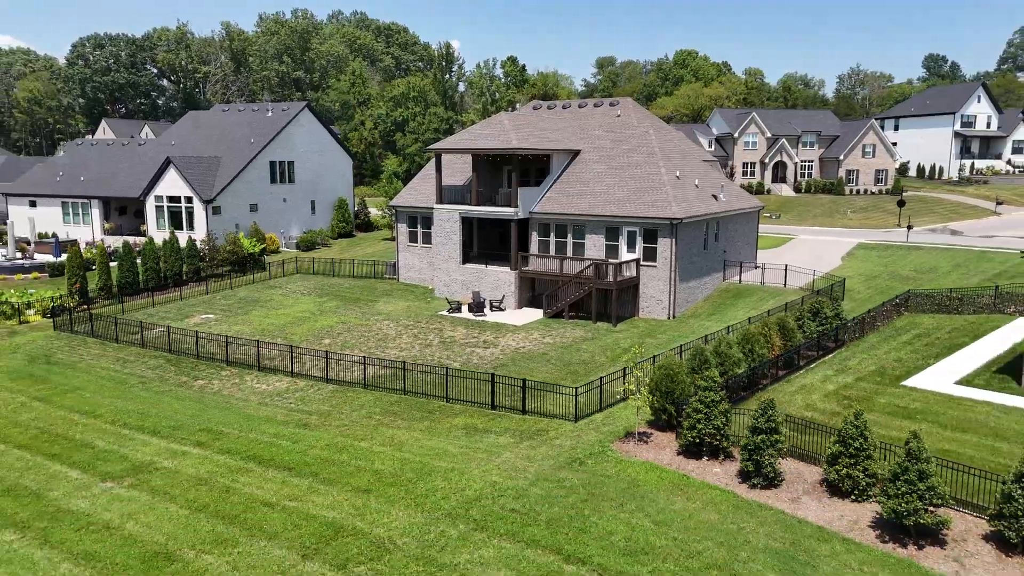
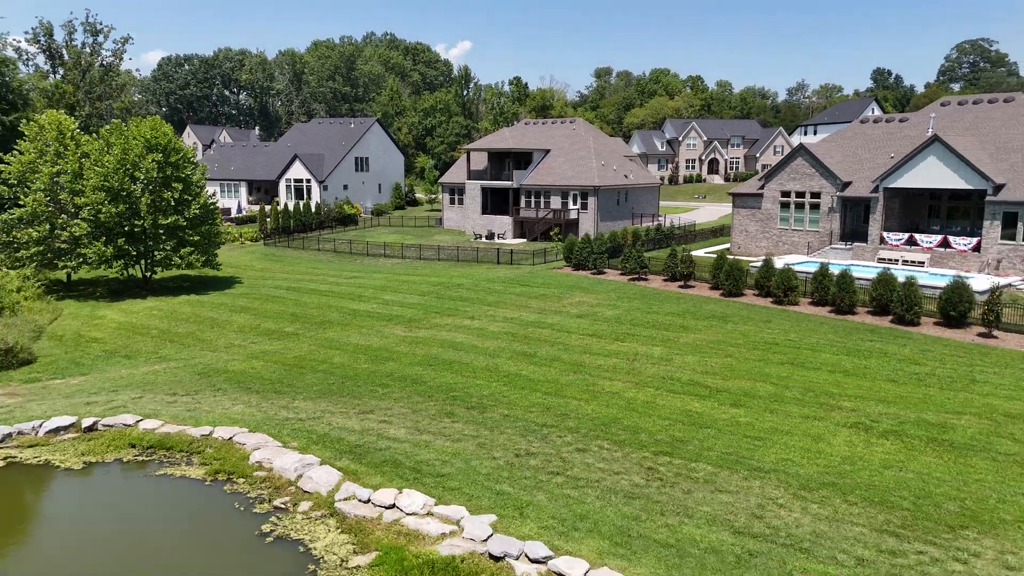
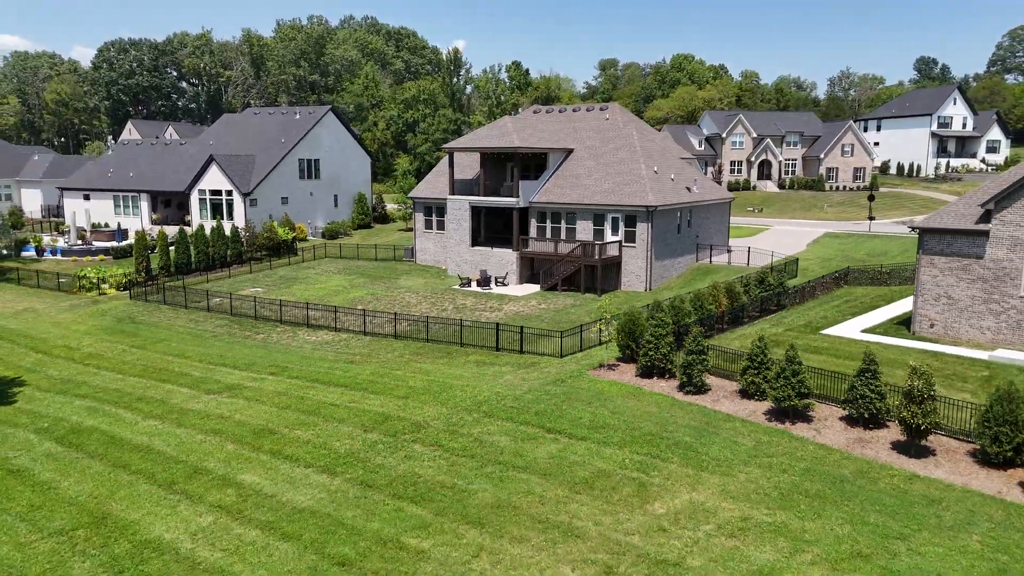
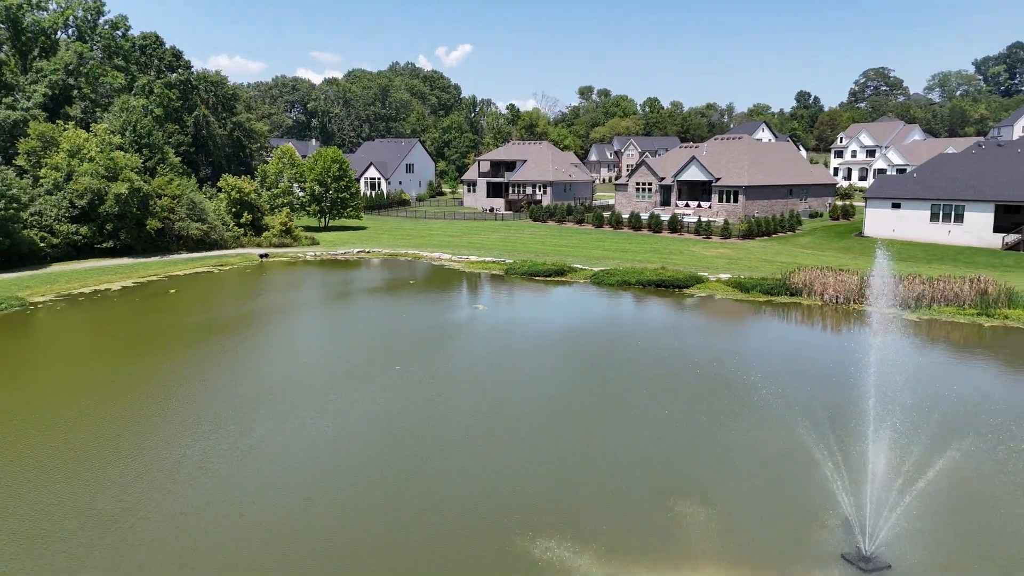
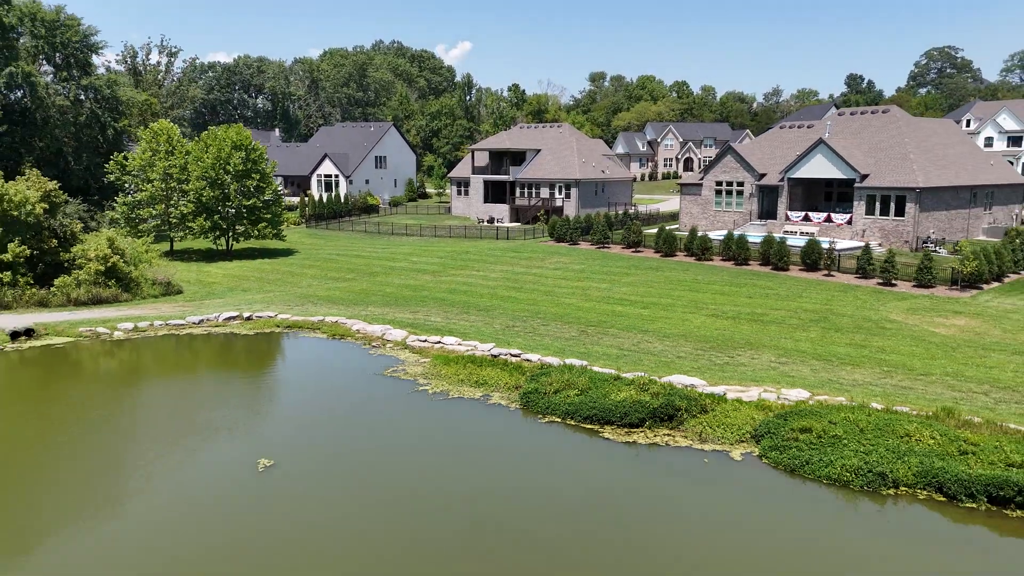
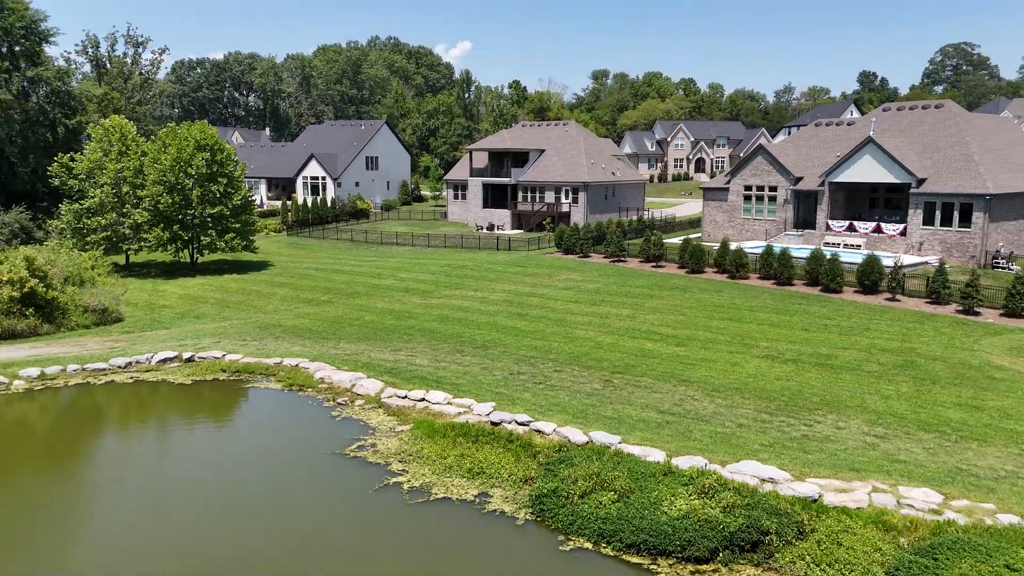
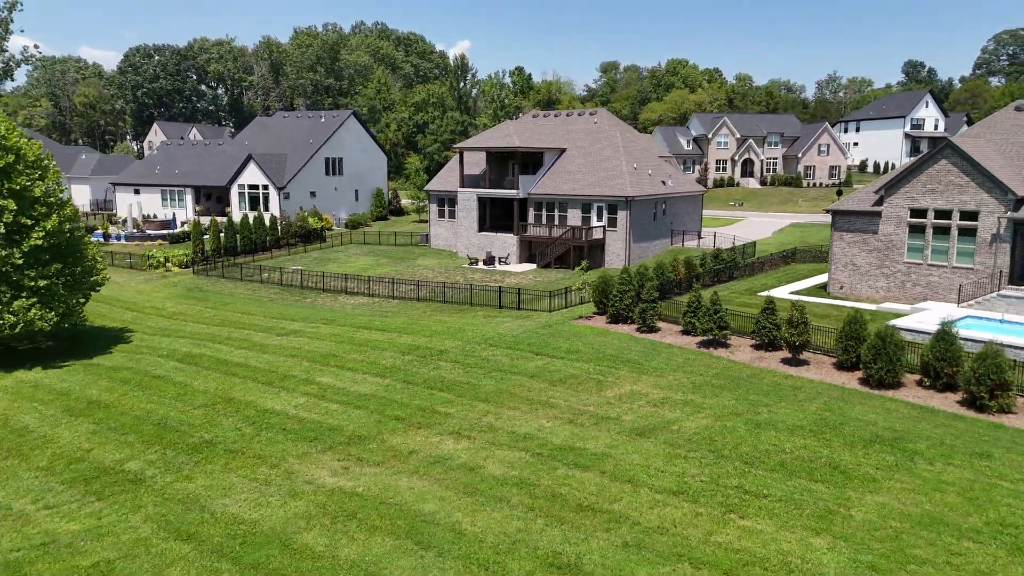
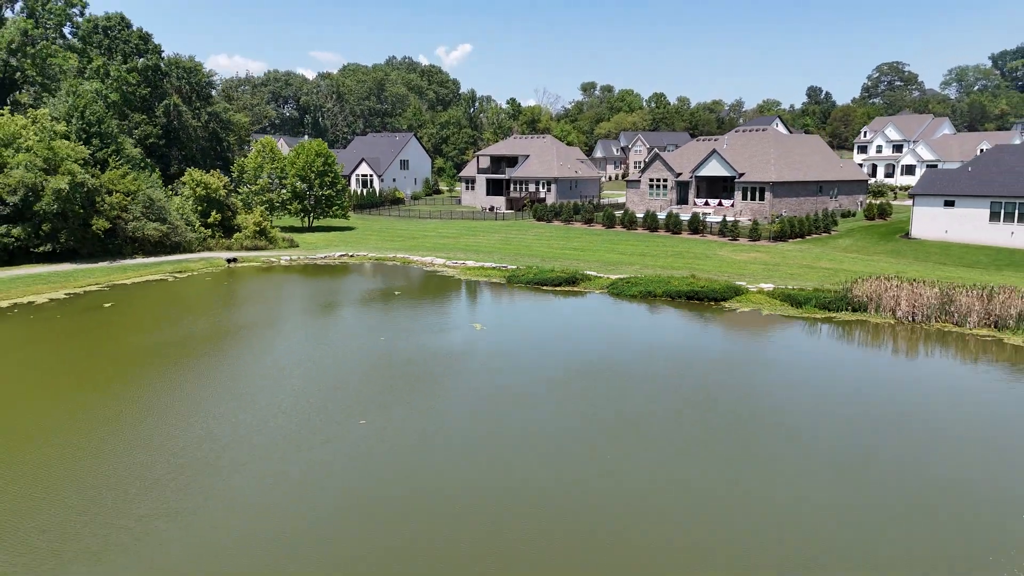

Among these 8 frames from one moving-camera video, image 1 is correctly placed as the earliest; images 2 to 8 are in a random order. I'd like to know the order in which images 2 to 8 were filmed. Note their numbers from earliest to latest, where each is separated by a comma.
3, 7, 2, 6, 5, 8, 4
